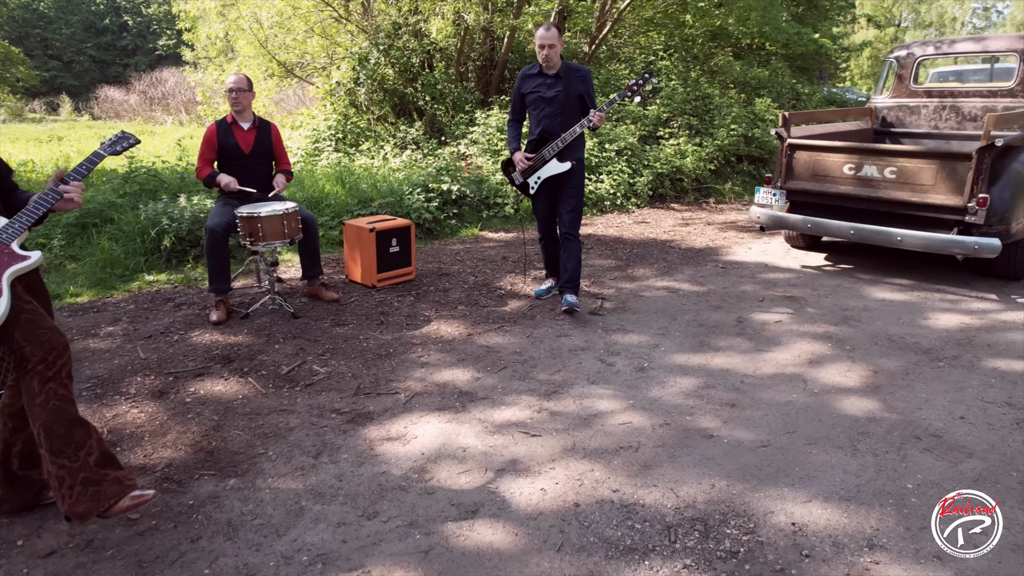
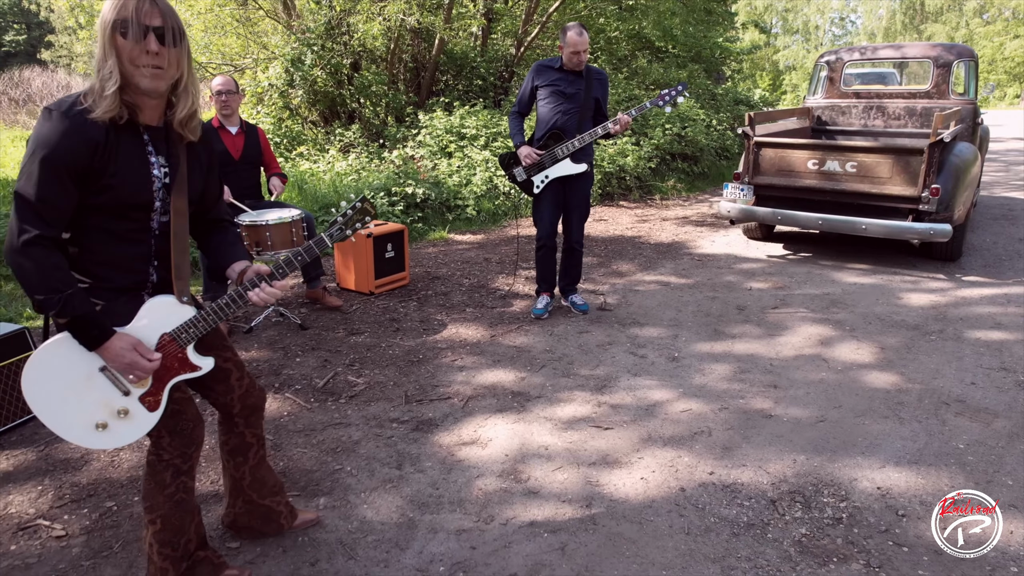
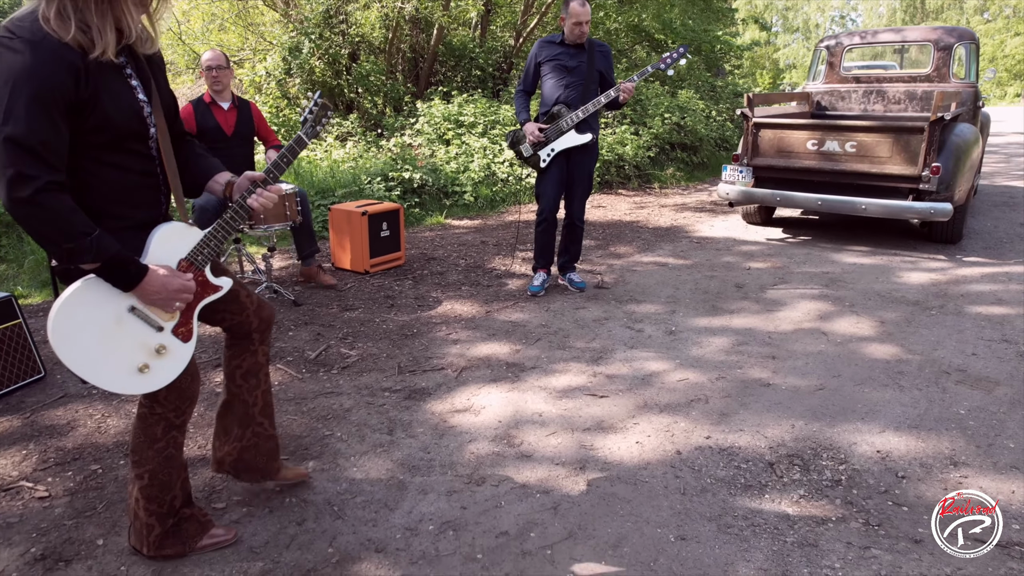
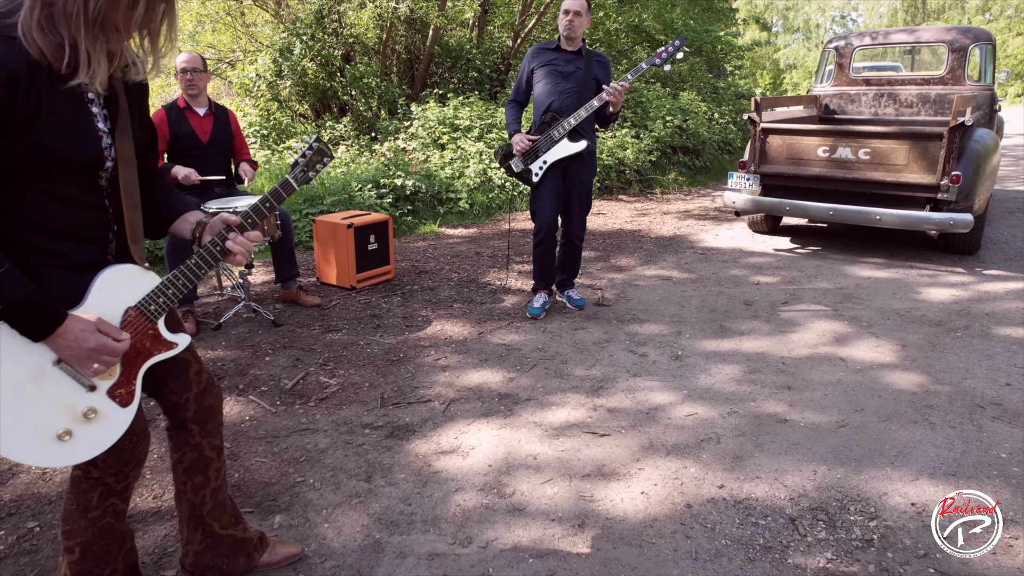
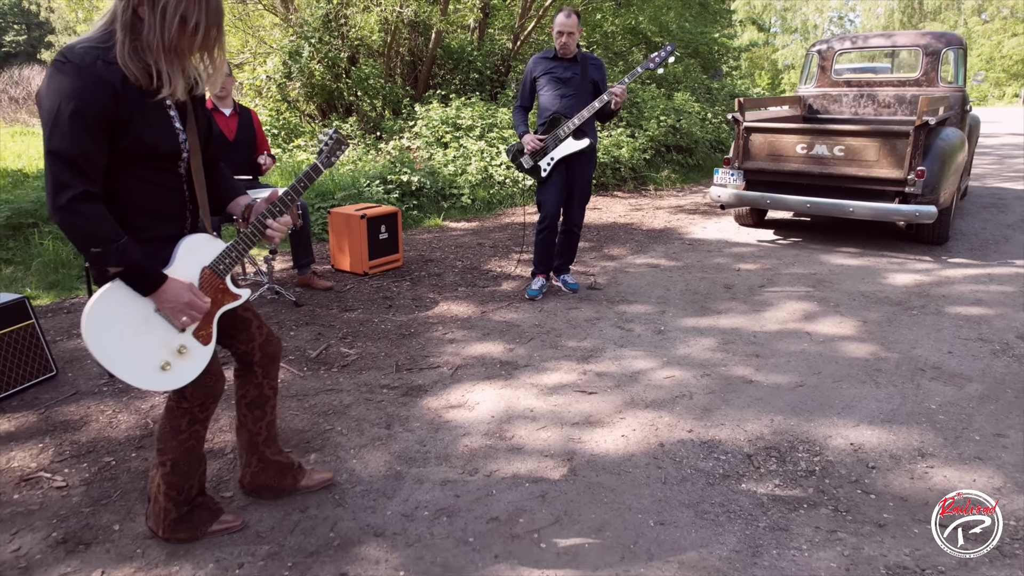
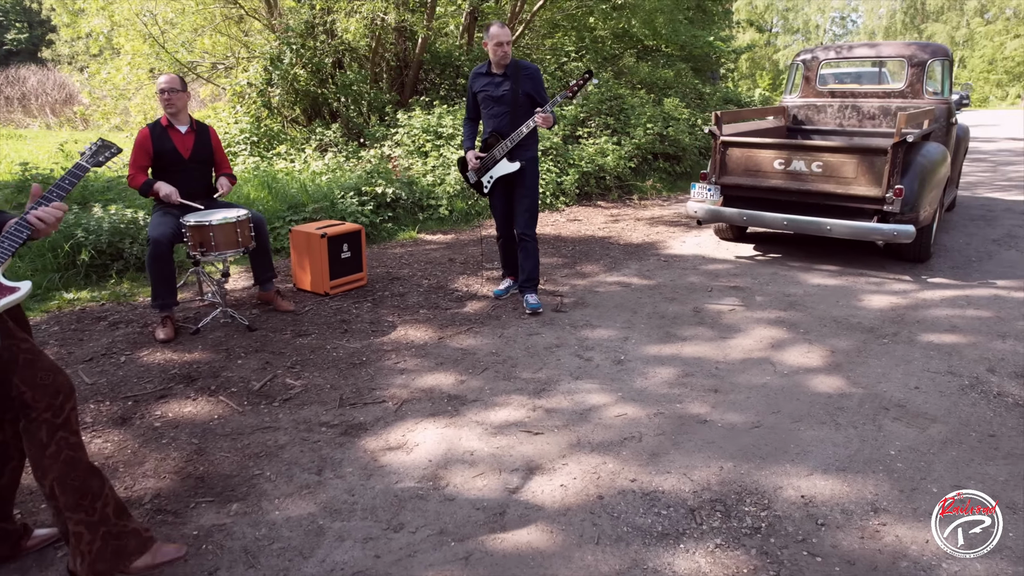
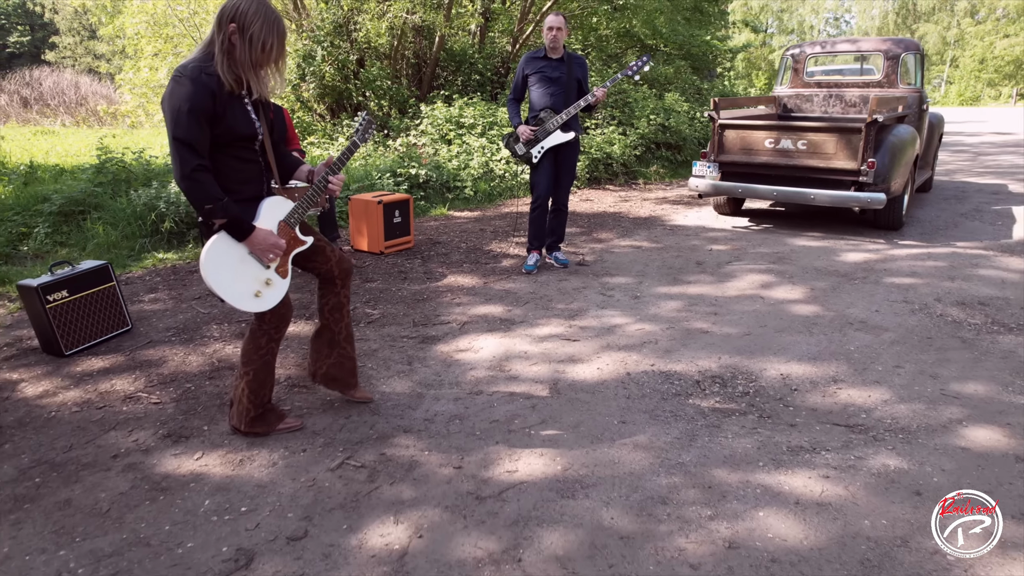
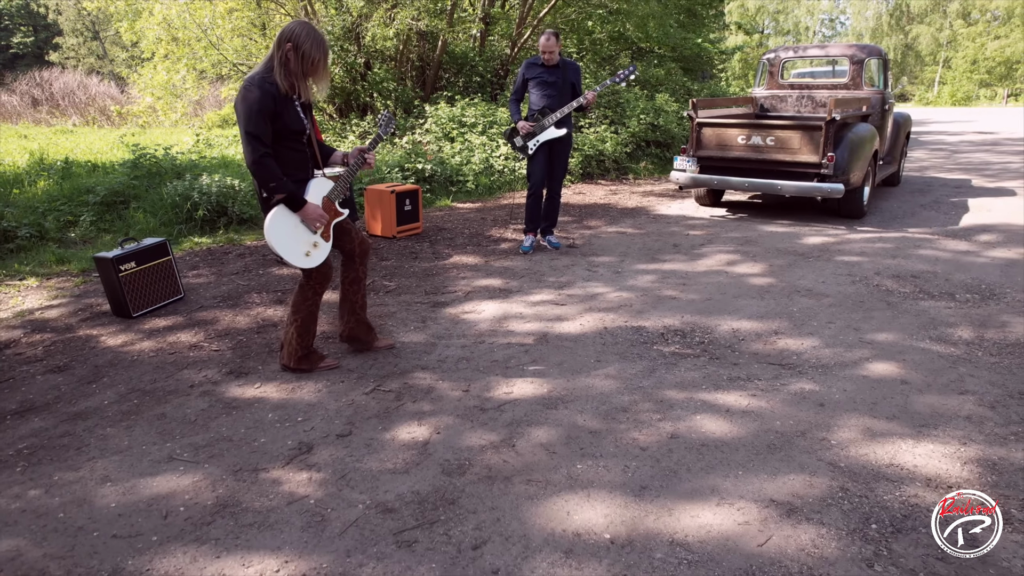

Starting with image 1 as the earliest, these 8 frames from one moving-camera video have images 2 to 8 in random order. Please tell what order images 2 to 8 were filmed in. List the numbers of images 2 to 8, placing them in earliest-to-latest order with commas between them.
6, 2, 3, 4, 5, 7, 8
